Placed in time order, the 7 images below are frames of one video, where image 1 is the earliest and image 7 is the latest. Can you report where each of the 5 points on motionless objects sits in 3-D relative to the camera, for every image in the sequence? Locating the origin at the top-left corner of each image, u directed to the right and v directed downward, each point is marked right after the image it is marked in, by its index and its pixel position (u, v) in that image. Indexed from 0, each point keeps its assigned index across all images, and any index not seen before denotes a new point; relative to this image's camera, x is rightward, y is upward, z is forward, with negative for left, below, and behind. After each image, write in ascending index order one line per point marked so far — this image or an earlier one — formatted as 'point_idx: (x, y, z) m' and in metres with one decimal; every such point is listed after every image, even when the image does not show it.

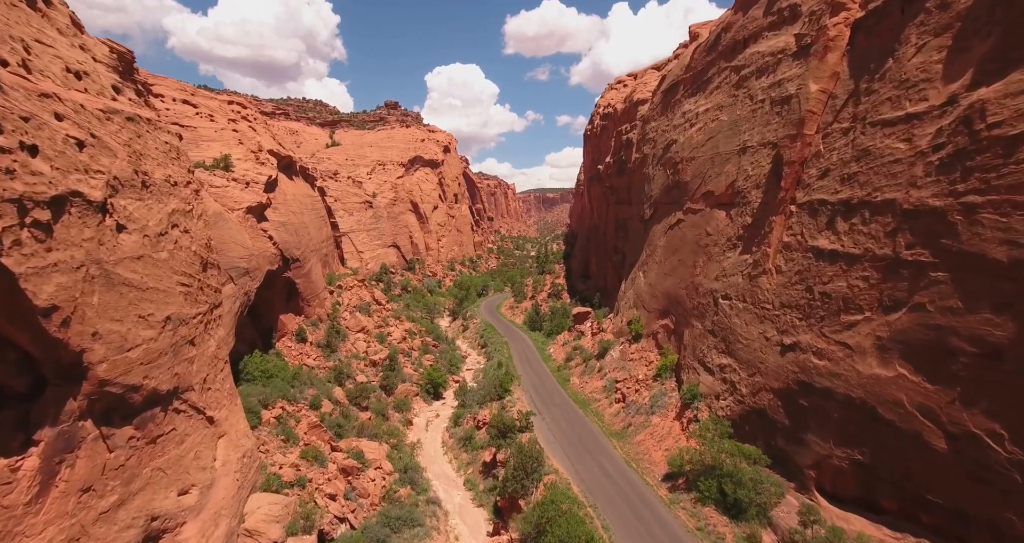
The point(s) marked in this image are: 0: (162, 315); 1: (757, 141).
0: (-8.0, -1.0, +11.3) m
1: (+8.9, +4.7, +18.0) m
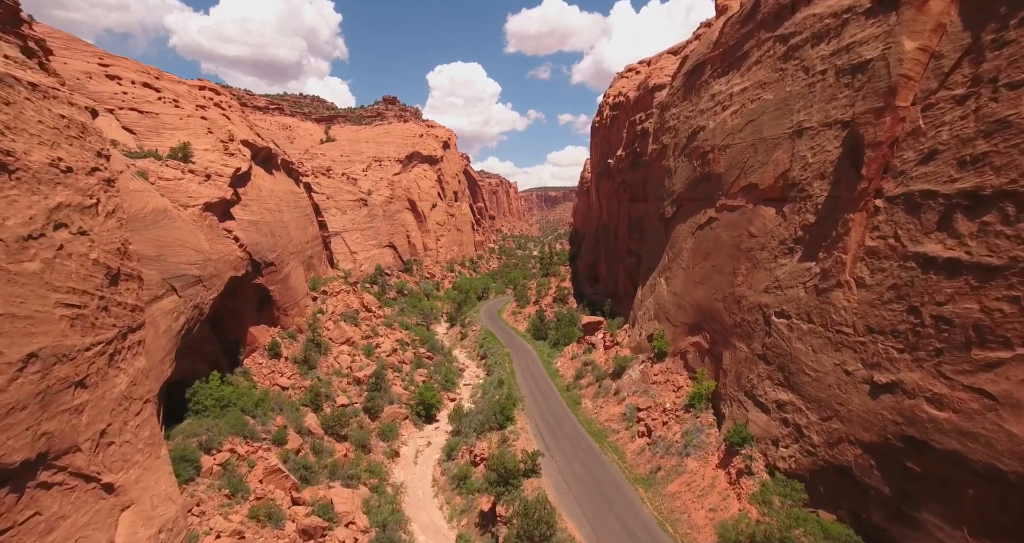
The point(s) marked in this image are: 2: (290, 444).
0: (-7.9, -1.3, +8.0) m
1: (+9.0, +4.4, +14.6) m
2: (-7.5, -5.9, +16.9) m
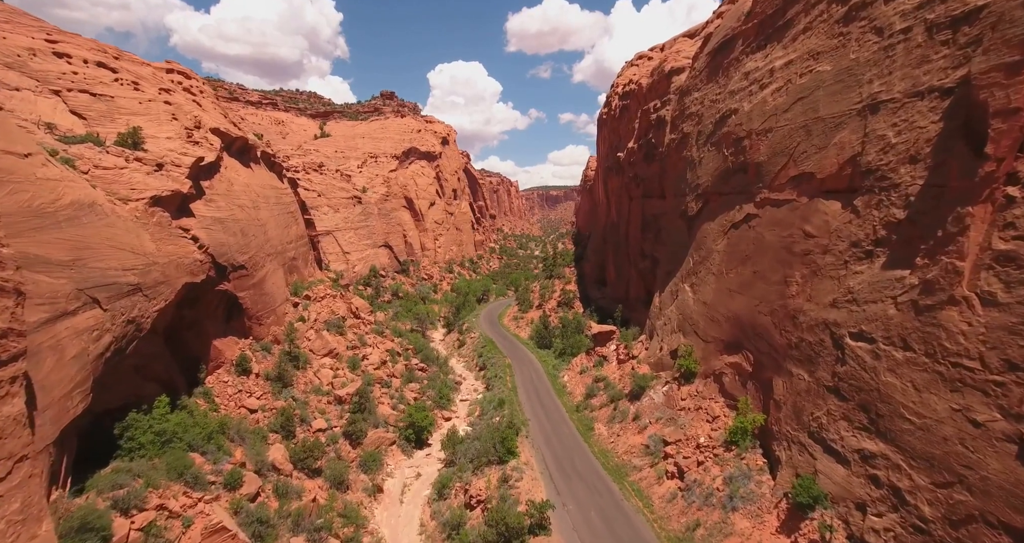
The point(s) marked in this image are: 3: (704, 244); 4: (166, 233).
0: (-7.9, -1.5, +5.0) m
1: (+9.1, +4.2, +11.6) m
2: (-7.5, -6.1, +13.9) m
3: (+7.7, +1.1, +19.9) m
4: (-11.8, +1.3, +17.0) m
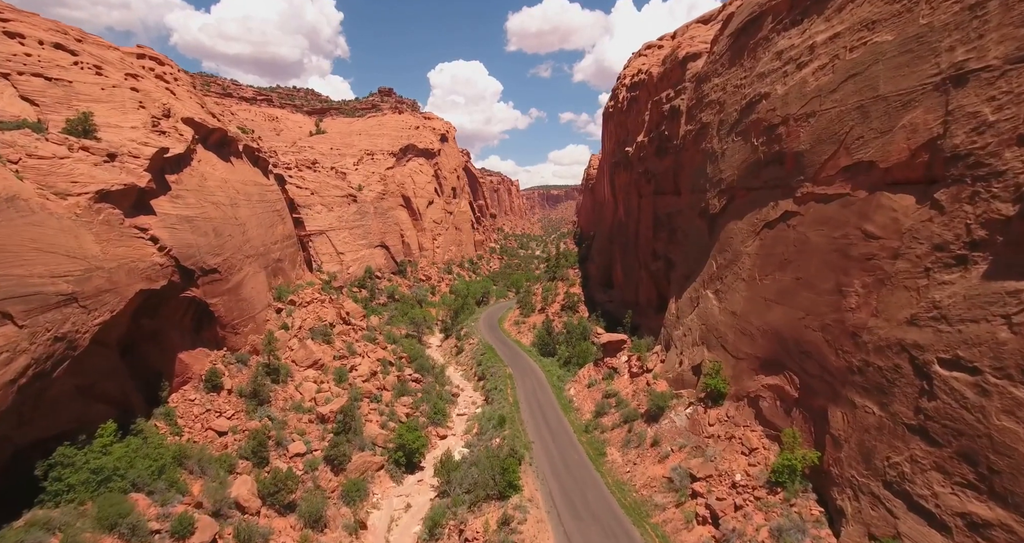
0: (-7.8, -1.7, +2.8) m
1: (+9.1, +4.0, +9.3) m
2: (-7.4, -6.2, +11.7) m
3: (+7.7, +0.9, +17.7) m
4: (-11.8, +1.1, +14.8) m
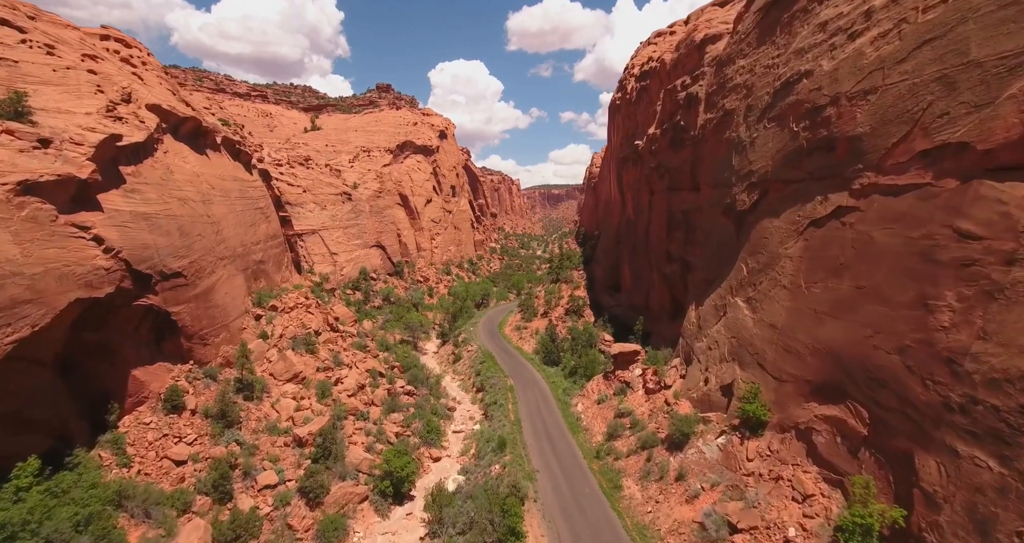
0: (-7.8, -1.9, +0.5) m
1: (+9.2, +3.9, +7.0) m
2: (-7.4, -6.4, +9.4) m
3: (+7.8, +0.7, +15.3) m
4: (-11.7, +1.0, +12.5) m
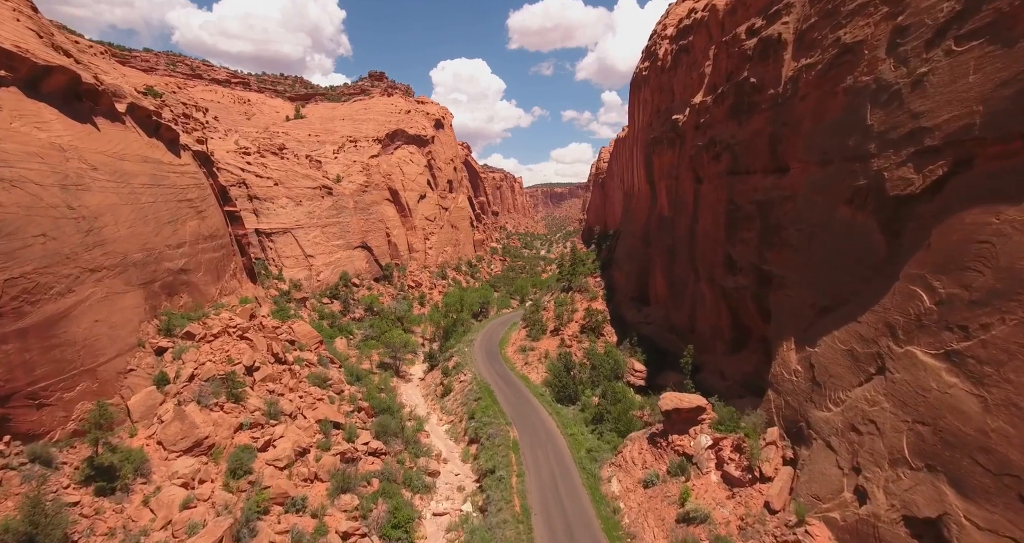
0: (-7.7, -2.4, -6.6) m
1: (+9.2, +3.3, -0.1) m
2: (-7.3, -6.9, +2.4) m
3: (+7.9, +0.2, +8.2) m
4: (-11.6, +0.4, +5.5) m
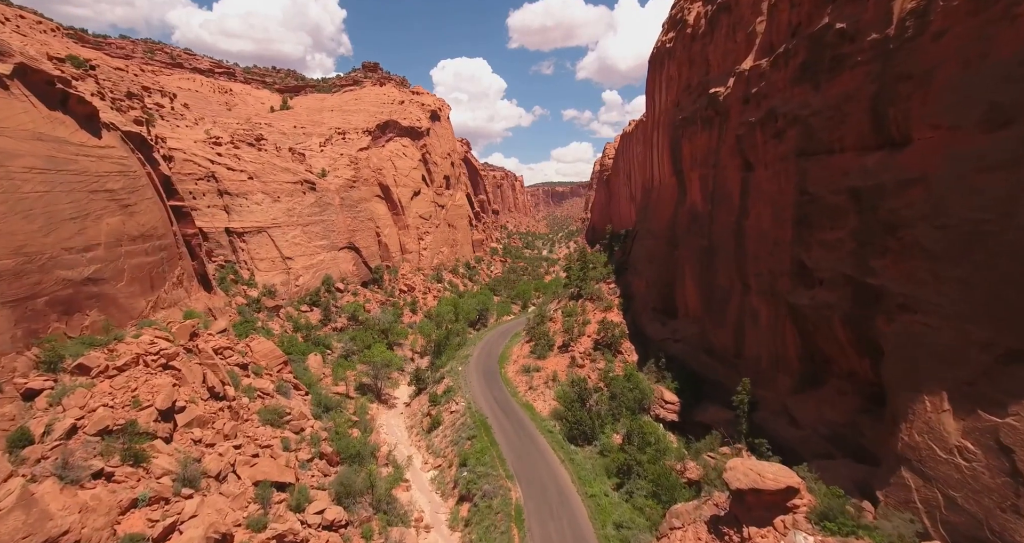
0: (-7.7, -2.8, -11.3) m
1: (+9.3, +2.9, -5.0) m
2: (-7.2, -7.3, -2.4) m
3: (+8.0, -0.1, +3.4) m
4: (-11.5, +0.1, +0.7) m
